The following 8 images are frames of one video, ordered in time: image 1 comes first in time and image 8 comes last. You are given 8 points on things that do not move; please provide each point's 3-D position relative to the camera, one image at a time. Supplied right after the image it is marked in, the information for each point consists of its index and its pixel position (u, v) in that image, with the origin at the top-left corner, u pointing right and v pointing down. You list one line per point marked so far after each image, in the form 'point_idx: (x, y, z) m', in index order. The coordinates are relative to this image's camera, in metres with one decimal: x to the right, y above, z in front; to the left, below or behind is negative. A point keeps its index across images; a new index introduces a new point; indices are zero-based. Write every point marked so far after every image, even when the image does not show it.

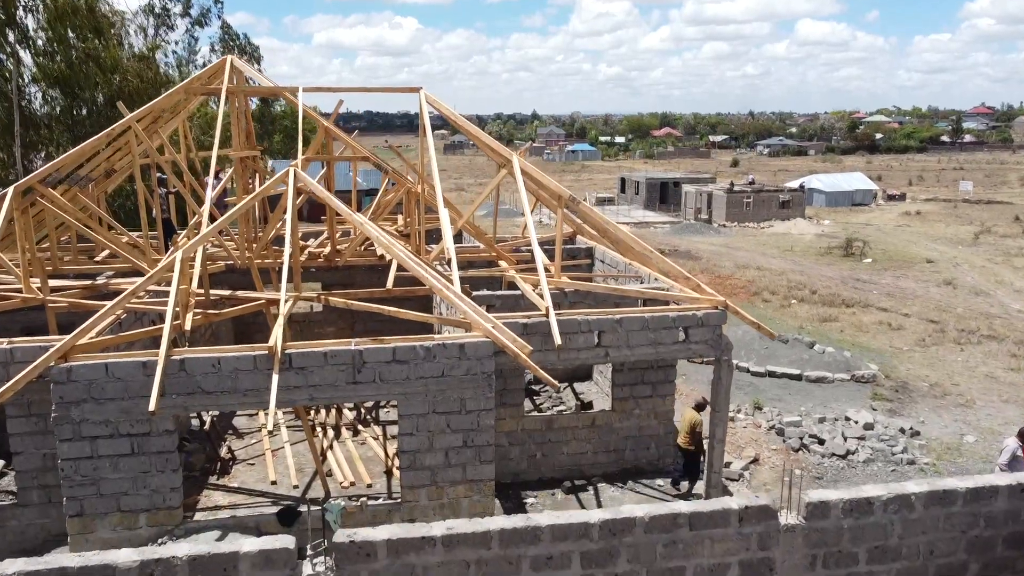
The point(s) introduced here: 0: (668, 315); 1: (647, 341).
0: (+1.2, -0.2, +6.5) m
1: (+1.1, -0.4, +6.5) m
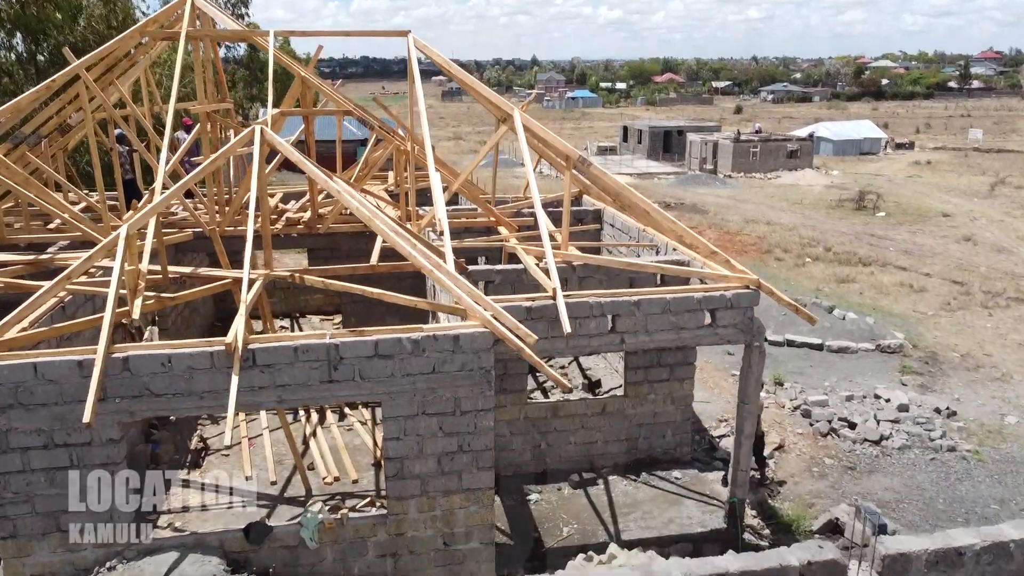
0: (+1.3, -0.1, +5.7) m
1: (+1.1, -0.3, +5.7) m
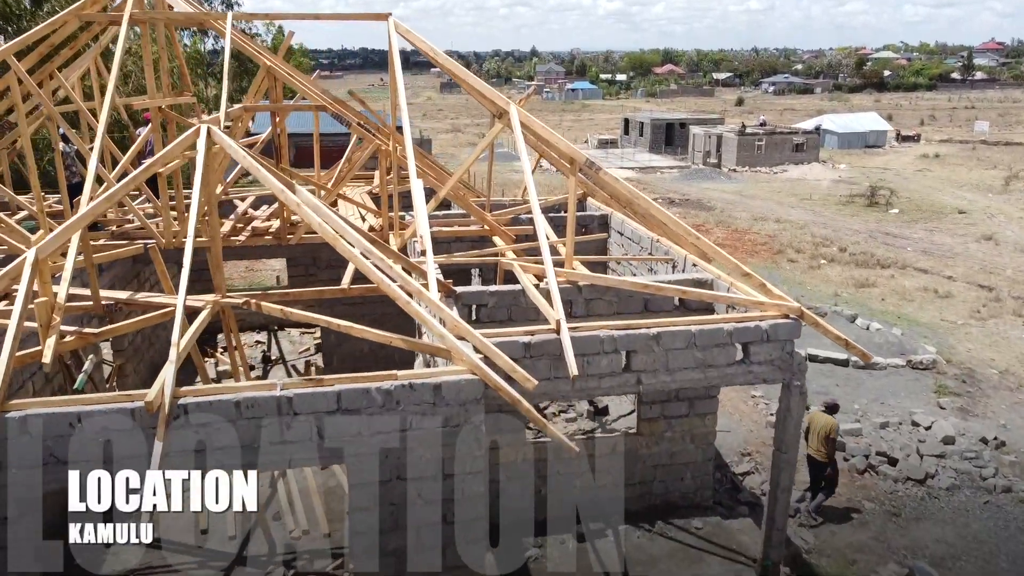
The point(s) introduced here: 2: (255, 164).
0: (+1.2, -0.2, +4.8) m
1: (+1.1, -0.4, +4.8) m
2: (-1.5, +0.7, +4.7) m
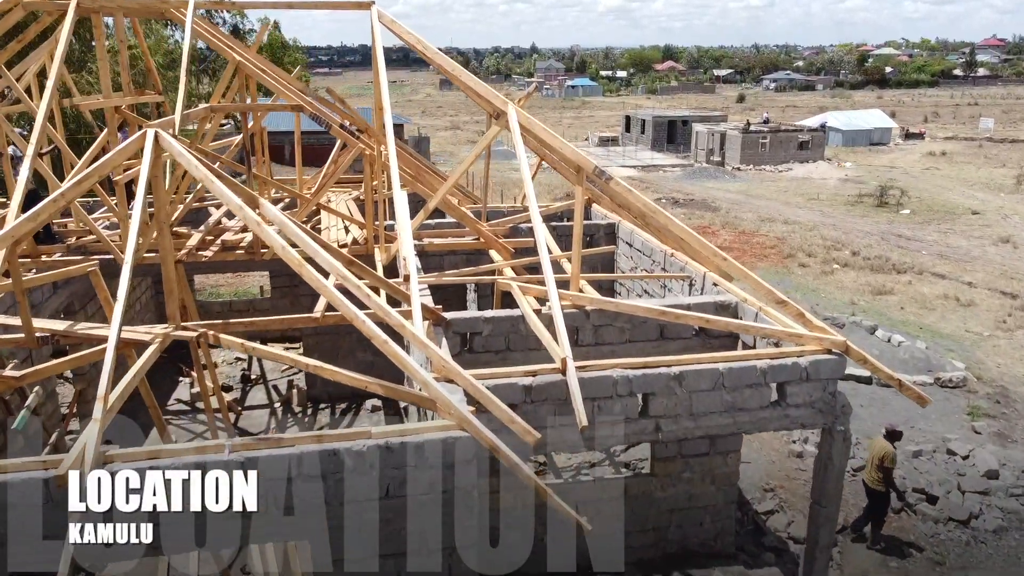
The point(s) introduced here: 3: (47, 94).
0: (+1.2, -0.4, +4.1) m
1: (+1.1, -0.6, +4.1) m
2: (-1.5, +0.6, +4.0) m
3: (-3.0, +1.3, +5.3) m
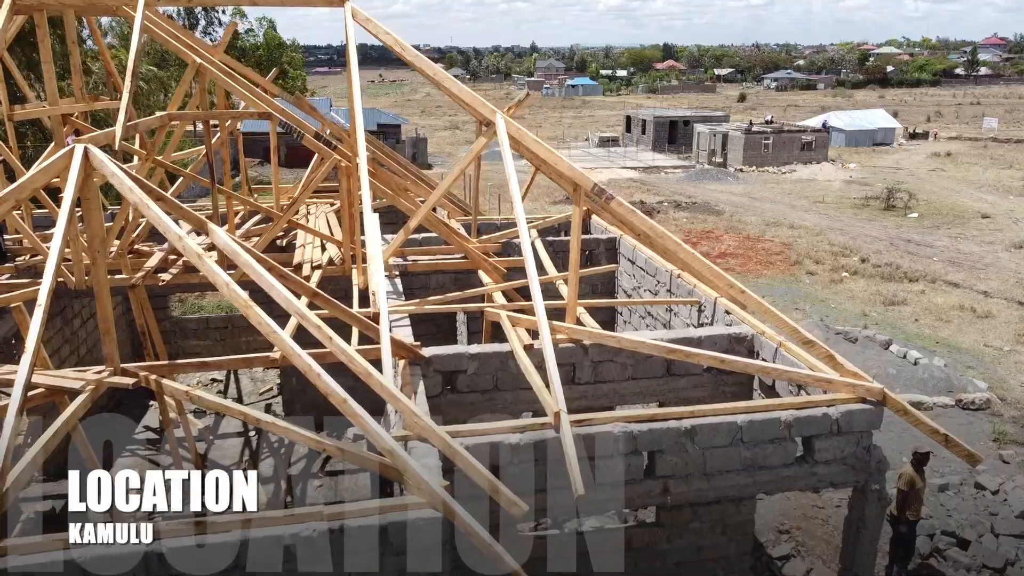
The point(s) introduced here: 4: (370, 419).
0: (+1.2, -0.6, +3.5) m
1: (+1.0, -0.8, +3.6) m
2: (-1.6, +0.4, +3.5) m
3: (-3.1, +1.1, +4.8) m
4: (-0.5, -0.5, +3.0) m
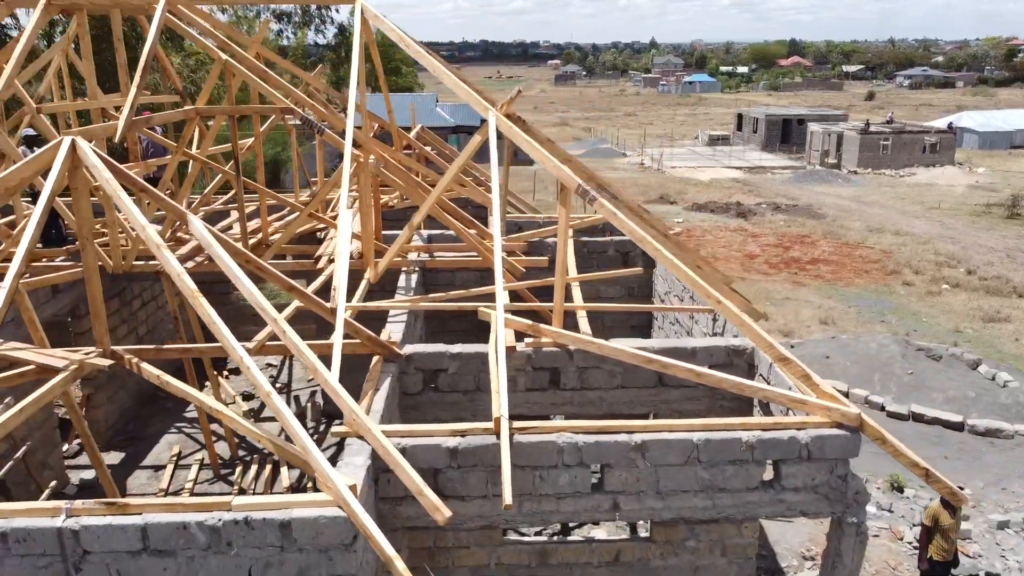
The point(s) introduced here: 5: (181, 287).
0: (+0.9, -0.6, +3.3) m
1: (+0.8, -0.8, +3.4) m
2: (-1.8, +0.4, +3.6) m
3: (-3.1, +1.2, +5.1) m
4: (-0.8, -0.5, +3.0) m
5: (-1.4, 0.0, +3.4) m
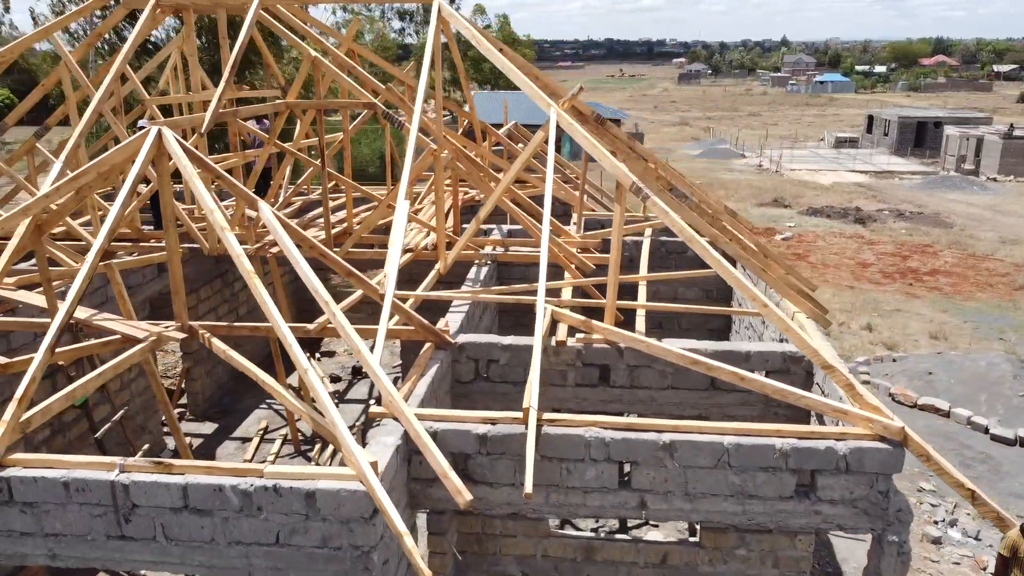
0: (+1.0, -0.6, +3.2) m
1: (+0.9, -0.8, +3.3) m
2: (-1.5, +0.5, +3.9) m
3: (-2.6, +1.4, +5.6) m
4: (-0.7, -0.4, +3.2) m
5: (-1.2, +0.1, +3.6) m
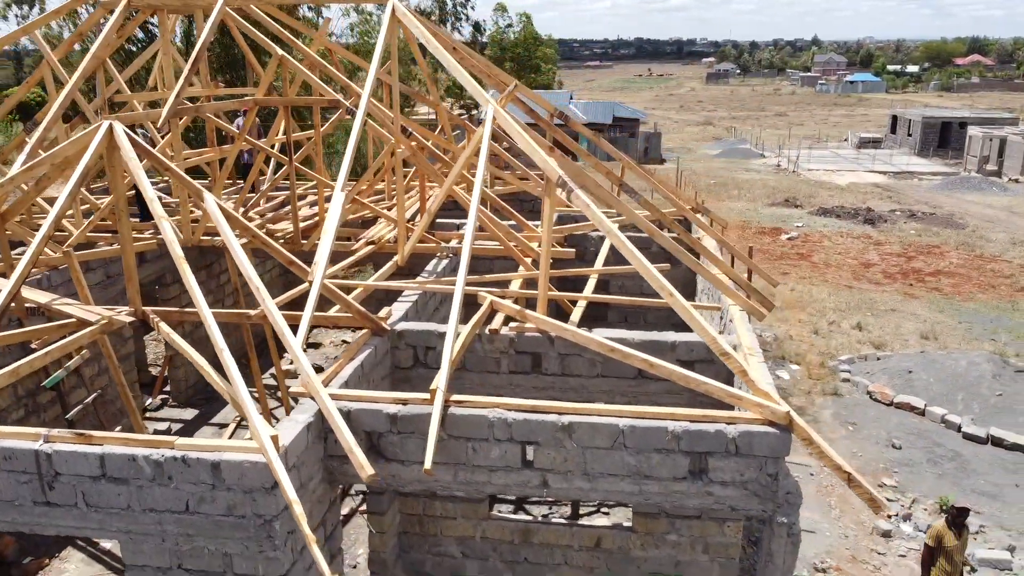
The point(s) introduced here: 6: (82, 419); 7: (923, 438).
0: (+0.6, -0.6, +3.4) m
1: (+0.5, -0.8, +3.4) m
2: (-1.9, +0.6, +4.1) m
3: (-2.9, +1.4, +5.8) m
4: (-1.1, -0.3, +3.3) m
5: (-1.6, +0.2, +3.8) m
6: (-3.2, -1.0, +5.9) m
7: (+3.9, -1.4, +7.6) m
